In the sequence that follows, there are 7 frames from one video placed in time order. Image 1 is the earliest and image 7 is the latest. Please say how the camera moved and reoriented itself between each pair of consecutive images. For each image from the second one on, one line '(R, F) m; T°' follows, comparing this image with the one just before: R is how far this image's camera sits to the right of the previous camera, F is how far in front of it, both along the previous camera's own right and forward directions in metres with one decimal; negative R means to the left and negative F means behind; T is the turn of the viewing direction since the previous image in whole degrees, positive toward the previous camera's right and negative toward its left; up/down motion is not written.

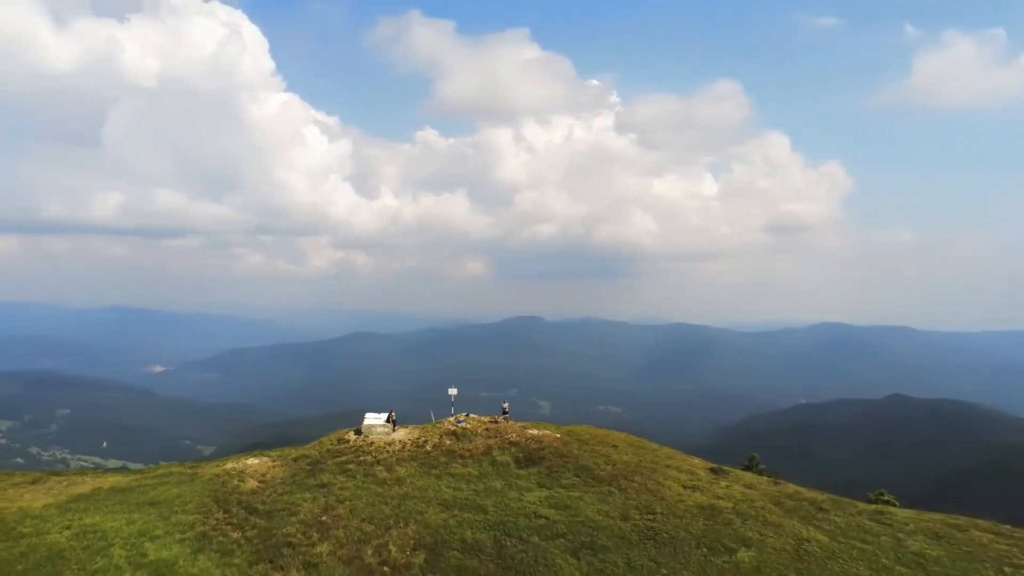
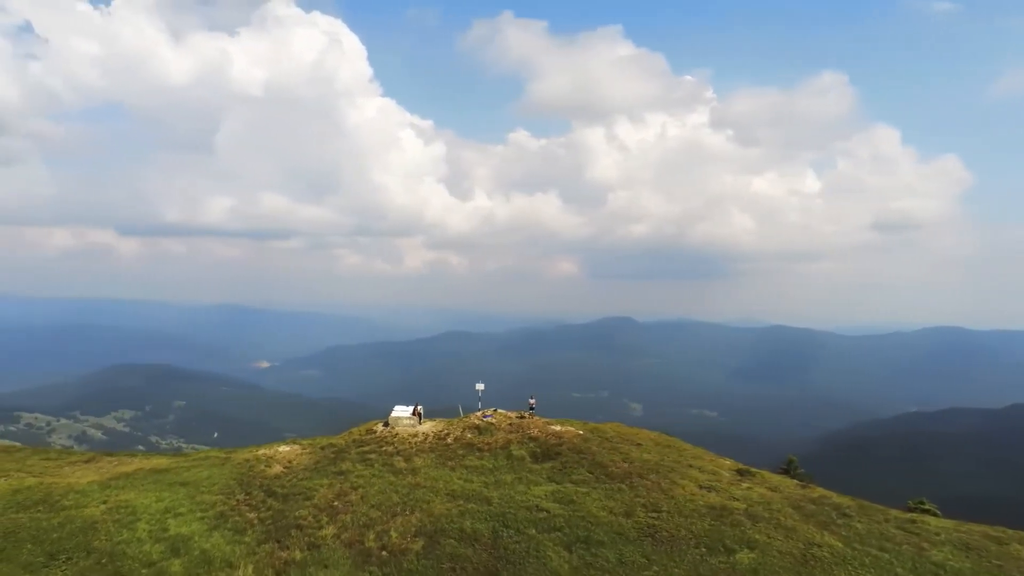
(+4.8, -0.4) m; -7°
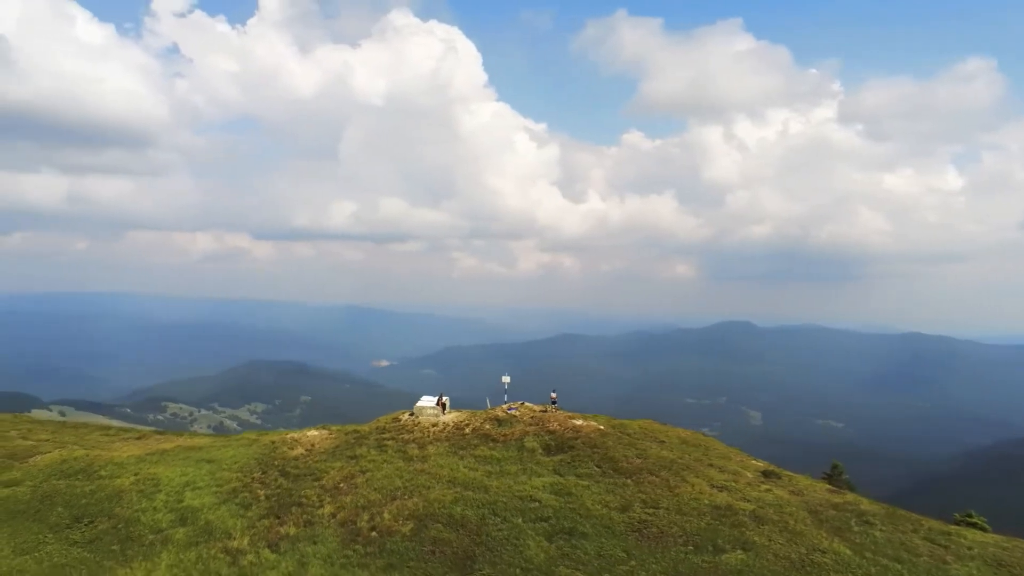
(+6.4, +0.3) m; -9°
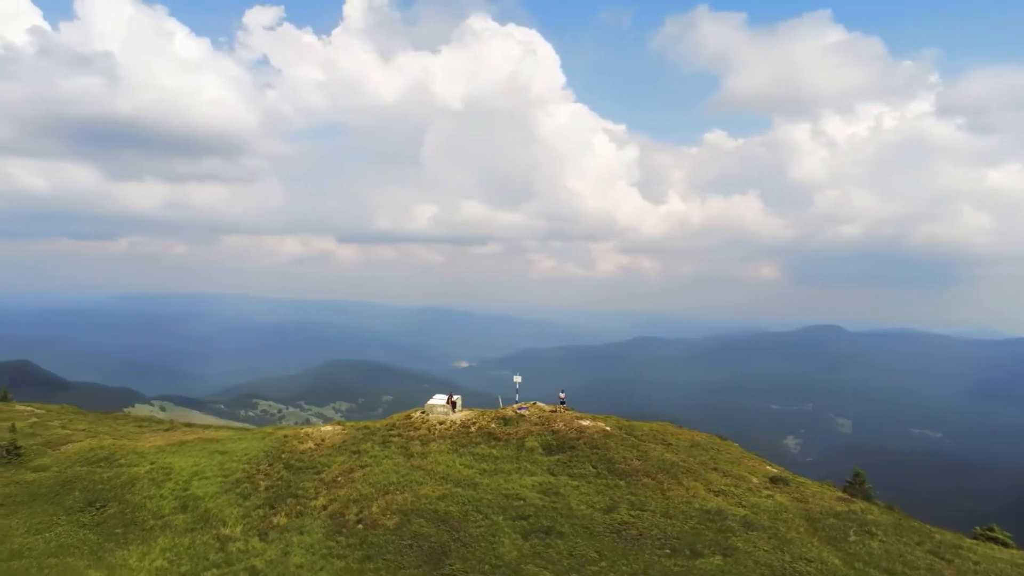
(+5.1, 0.0) m; -6°
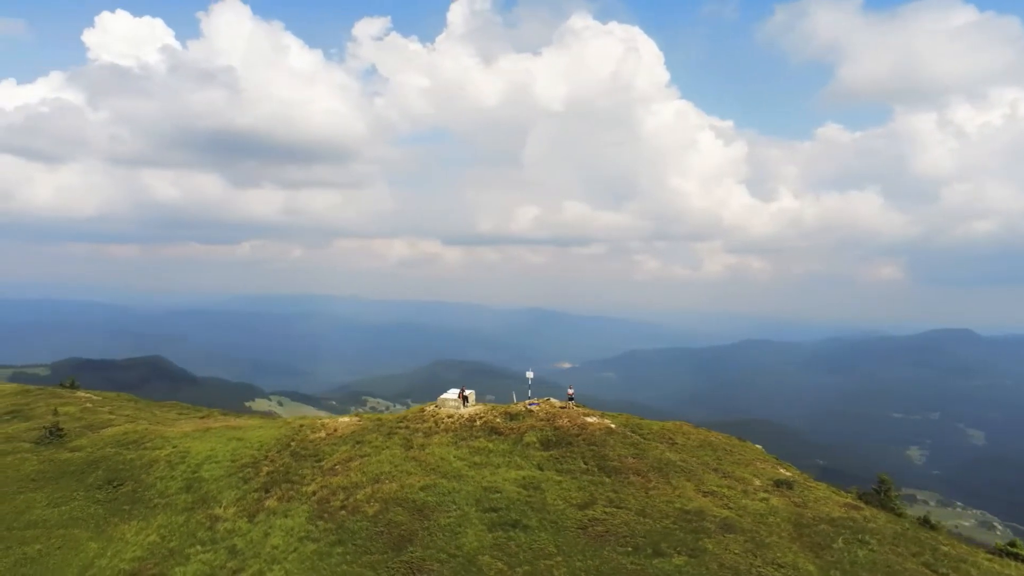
(+6.8, +0.2) m; -8°
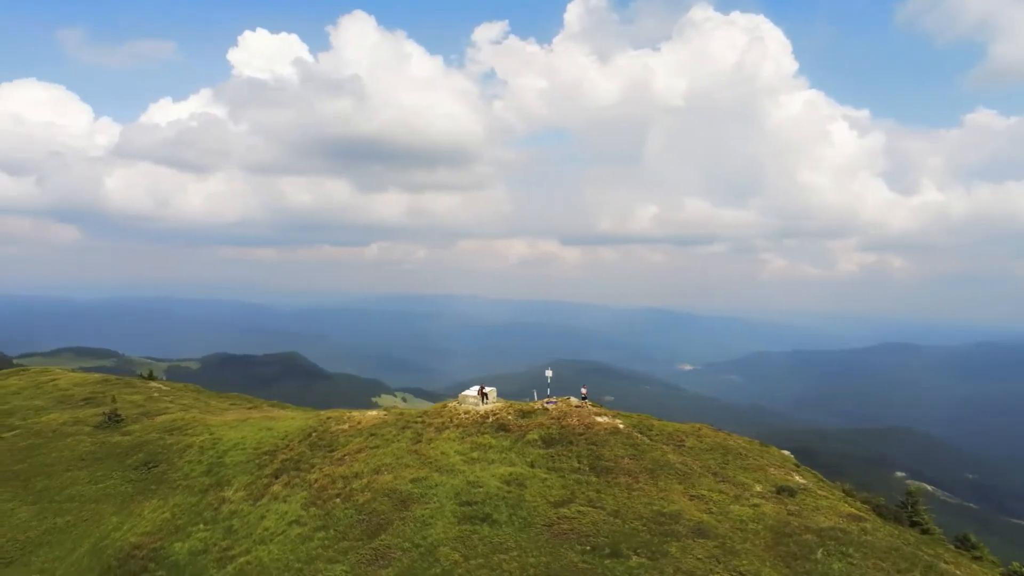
(+7.6, 0.0) m; -9°
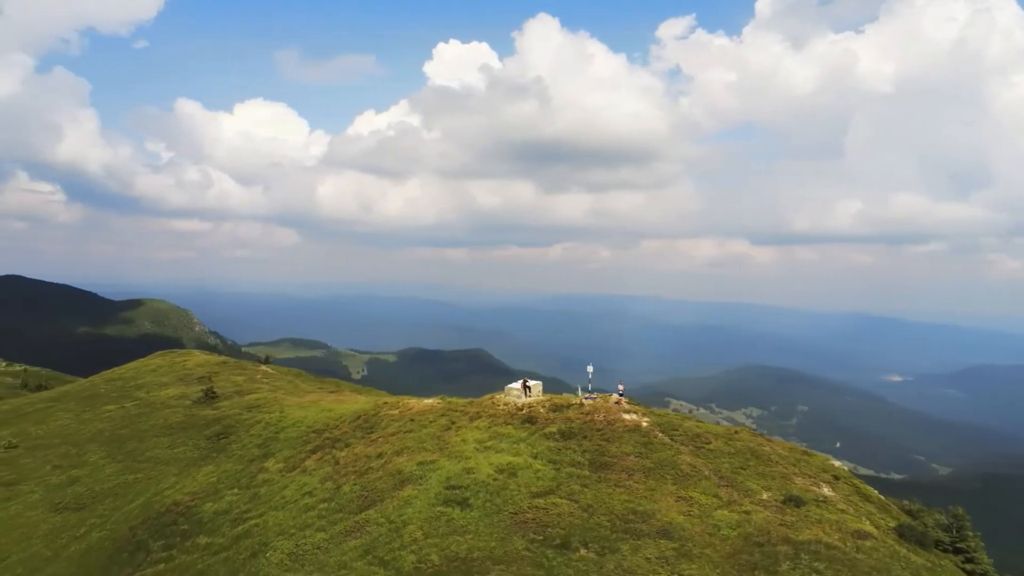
(+10.7, +0.3) m; -14°
